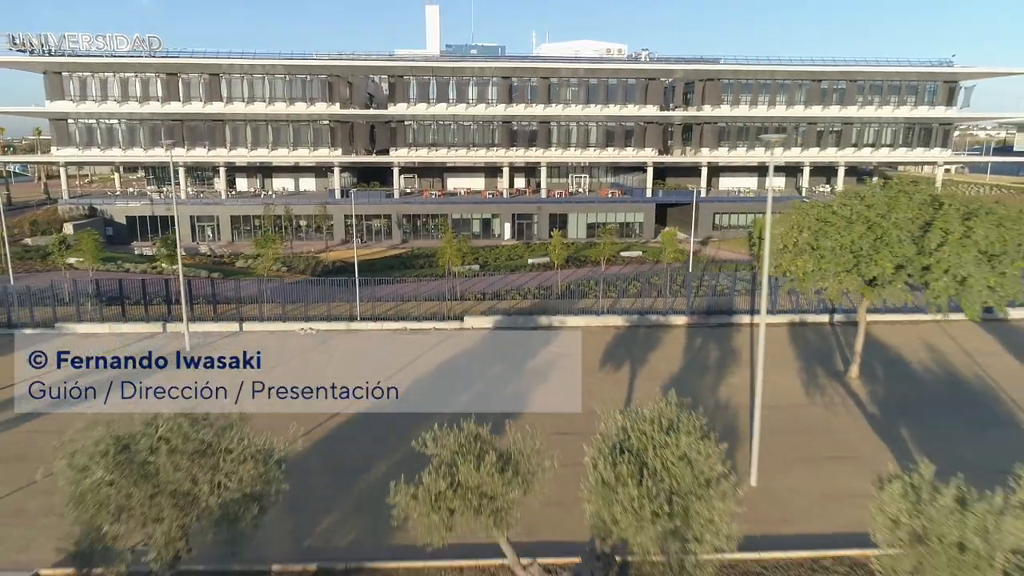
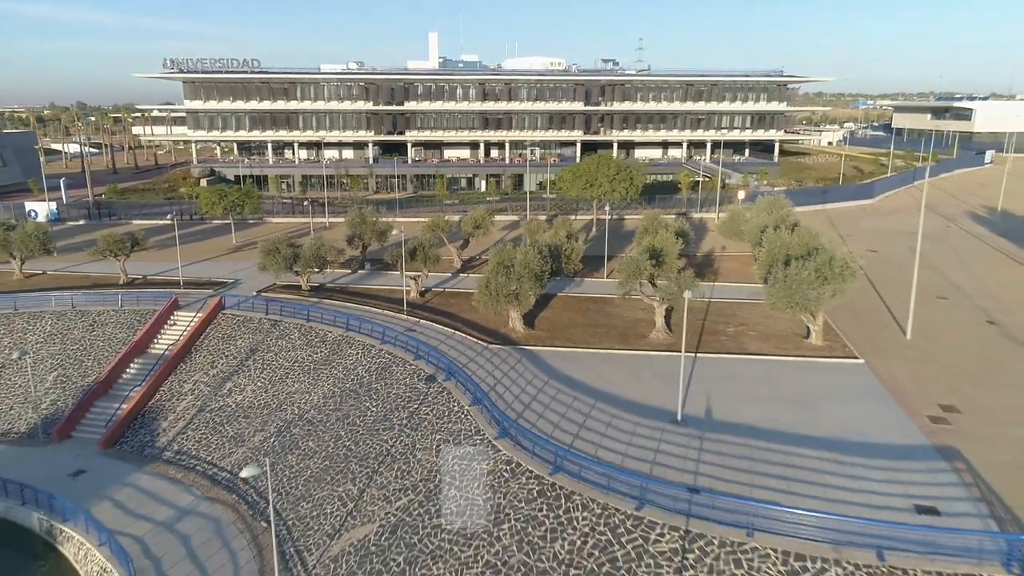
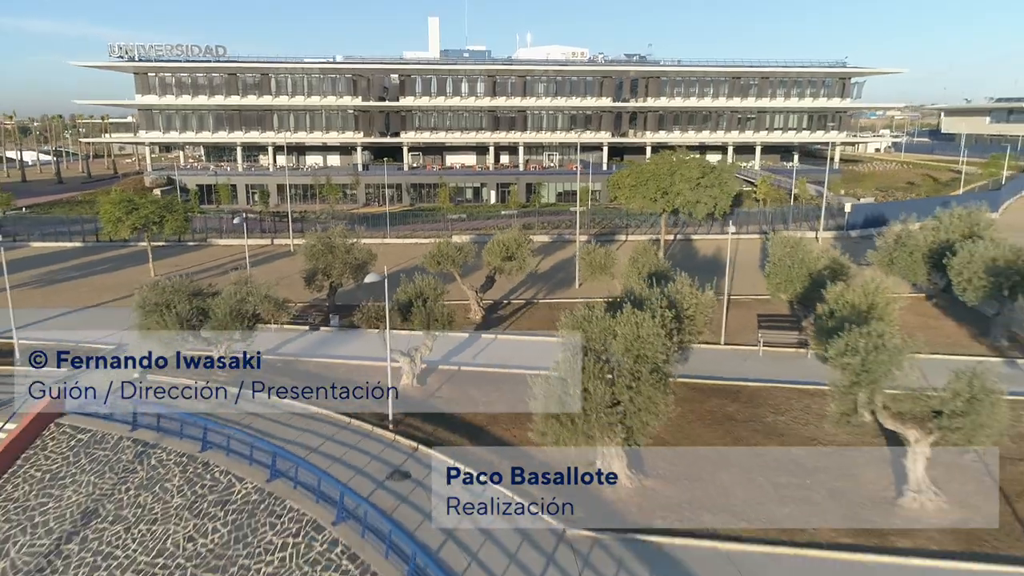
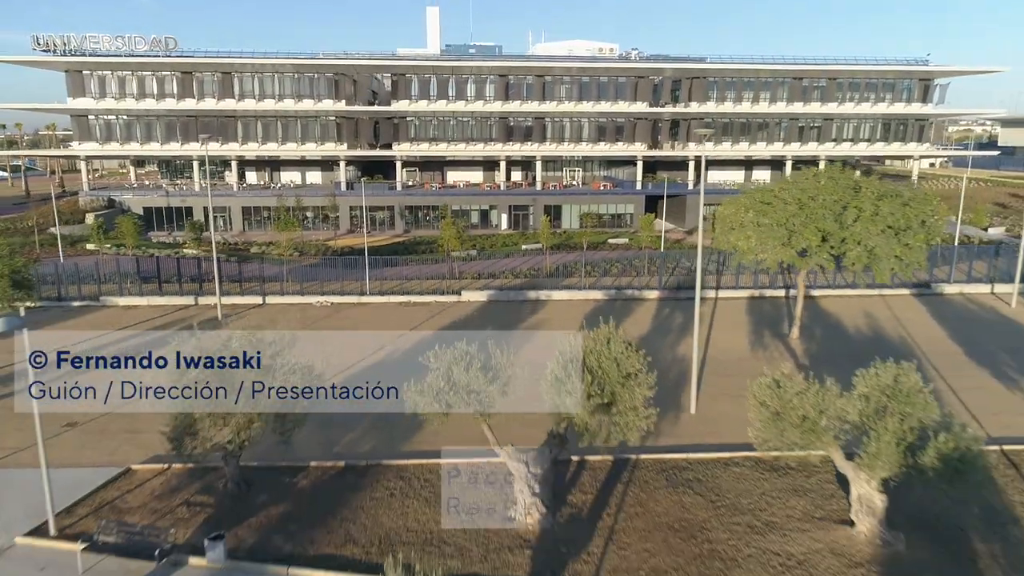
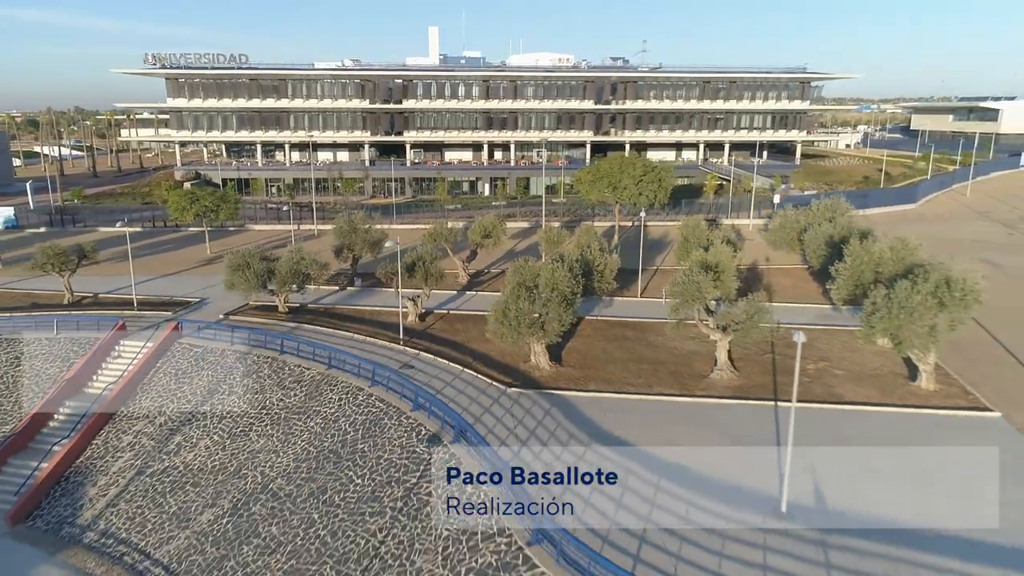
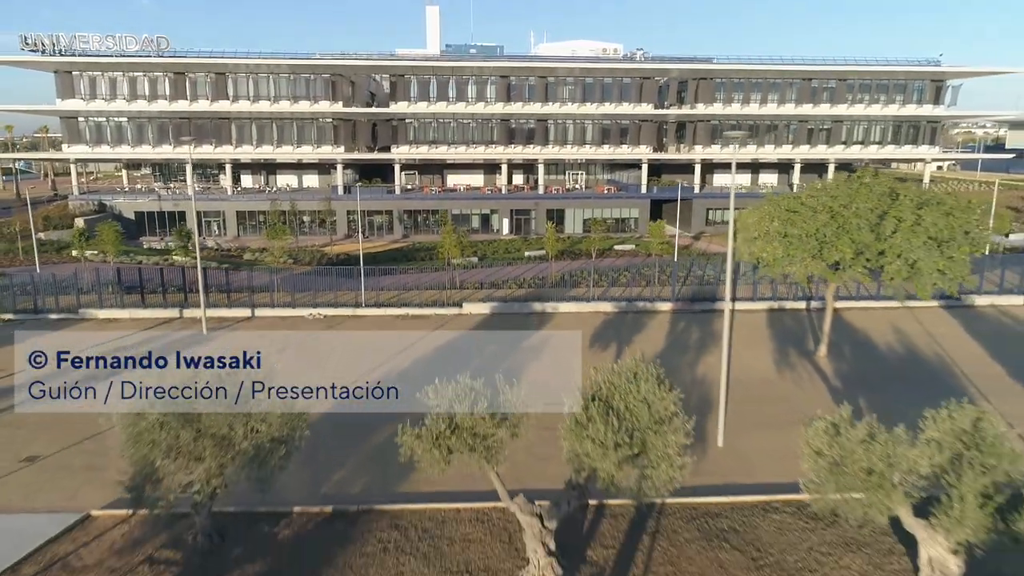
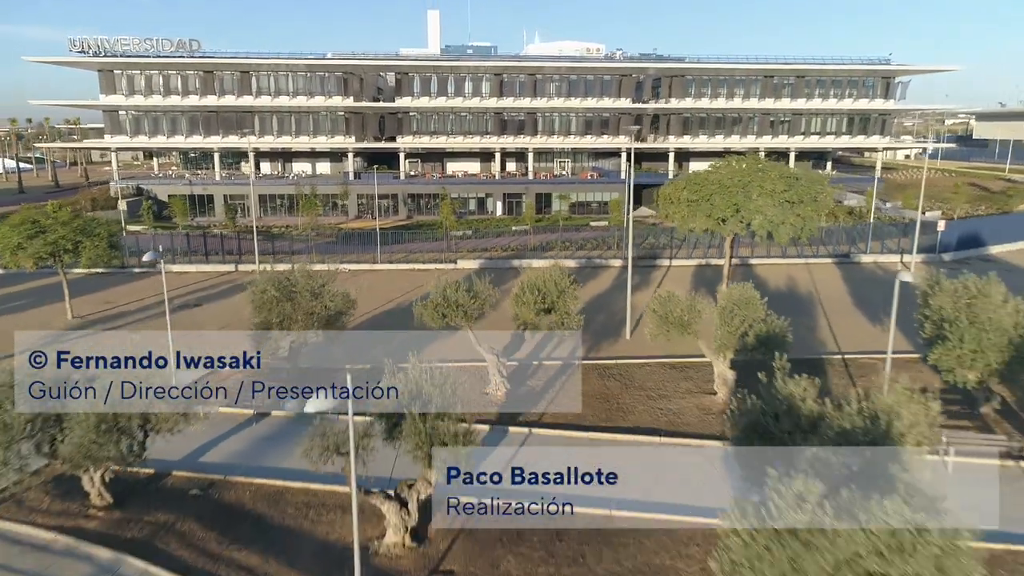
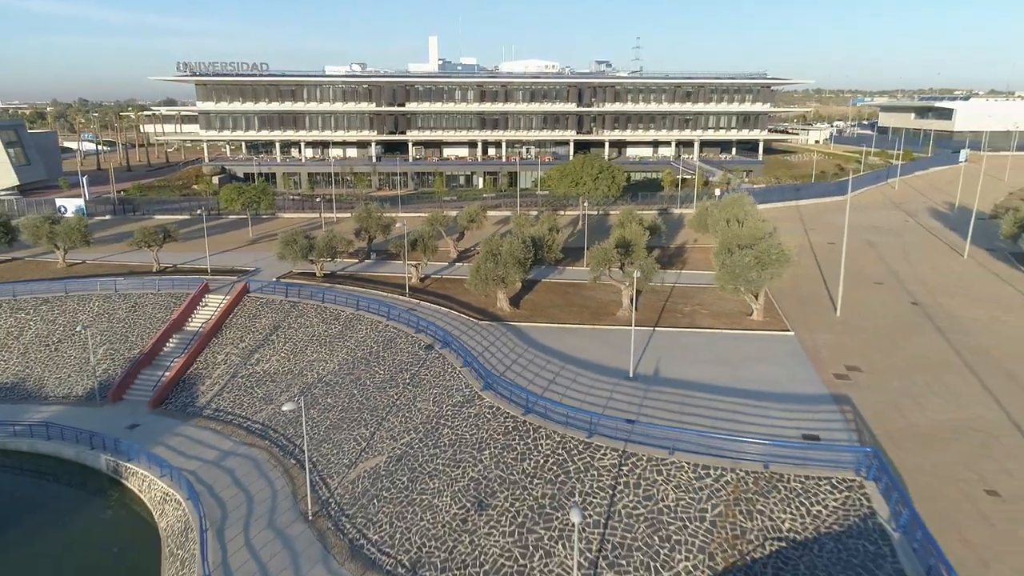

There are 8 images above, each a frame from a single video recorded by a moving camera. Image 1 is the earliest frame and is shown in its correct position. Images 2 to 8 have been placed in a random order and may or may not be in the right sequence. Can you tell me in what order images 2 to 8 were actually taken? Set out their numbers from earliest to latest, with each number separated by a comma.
6, 4, 7, 3, 5, 2, 8
